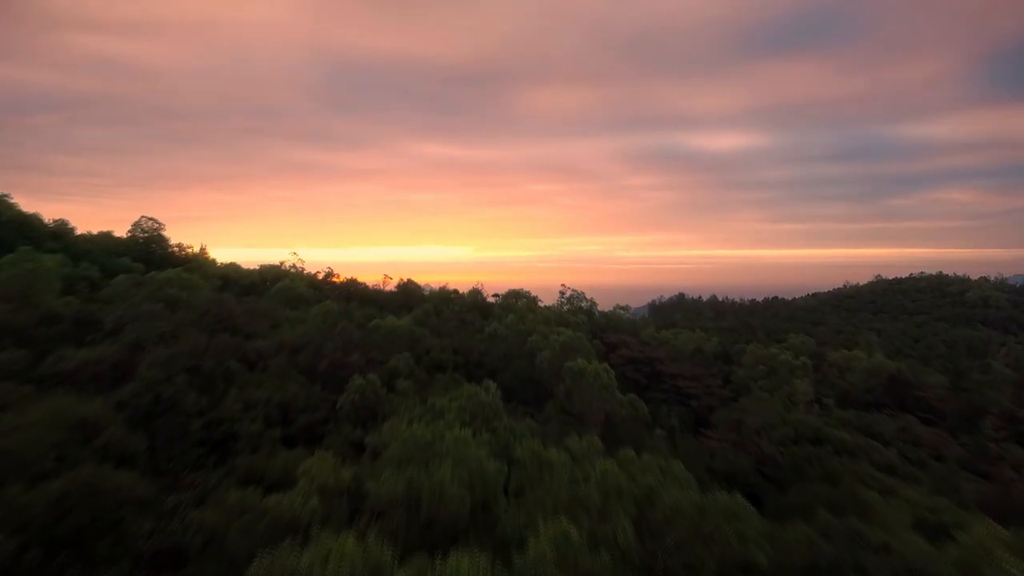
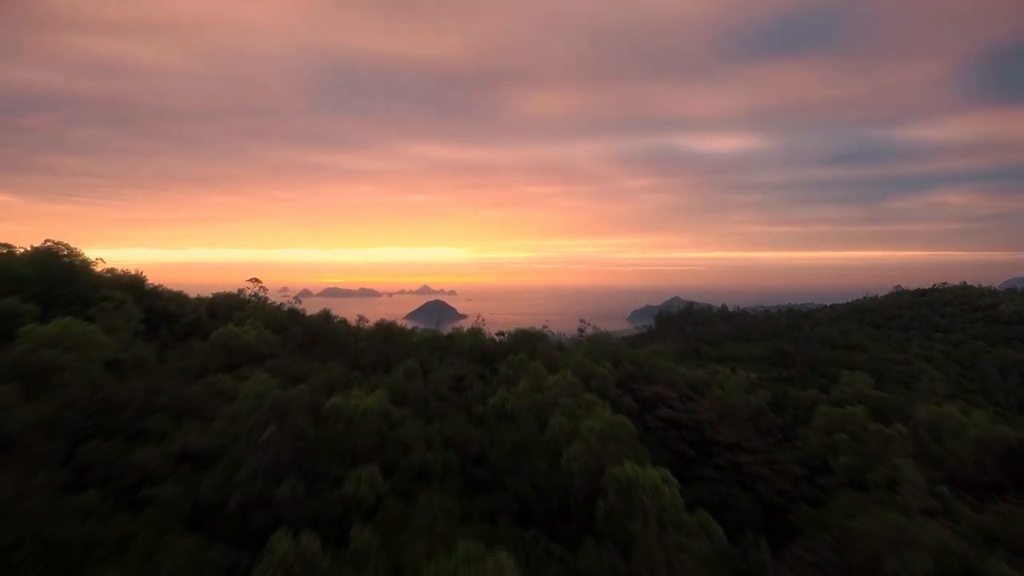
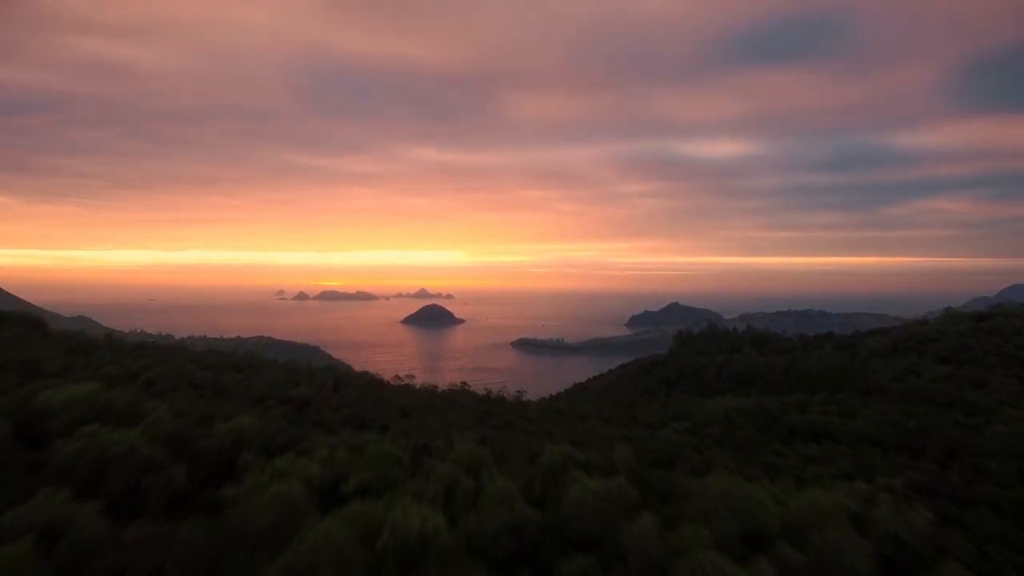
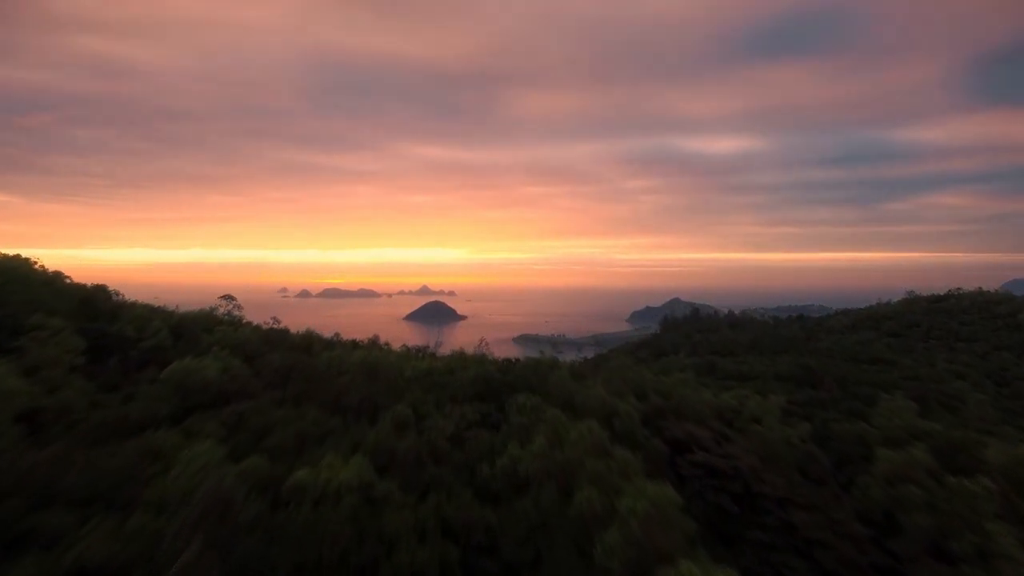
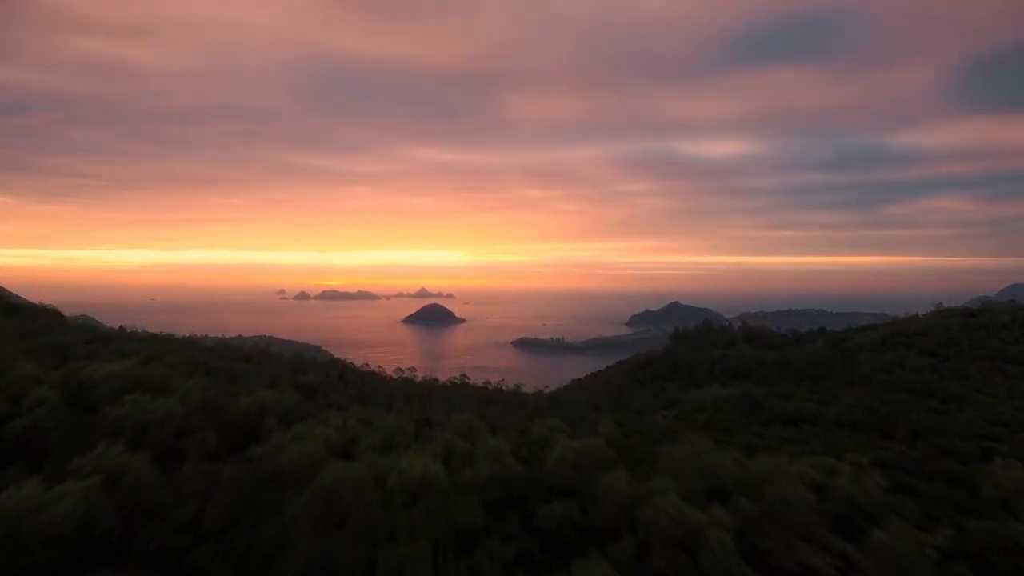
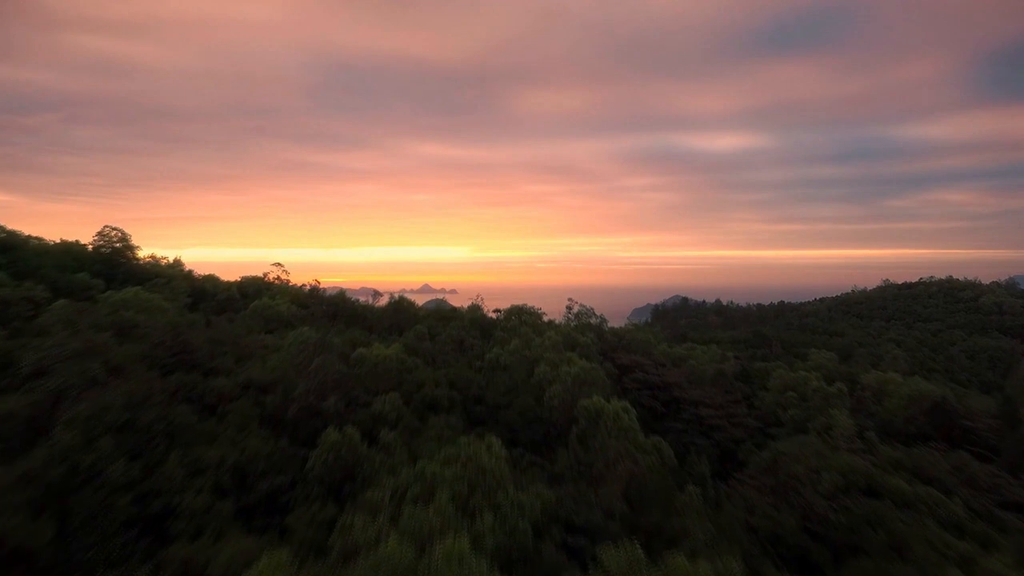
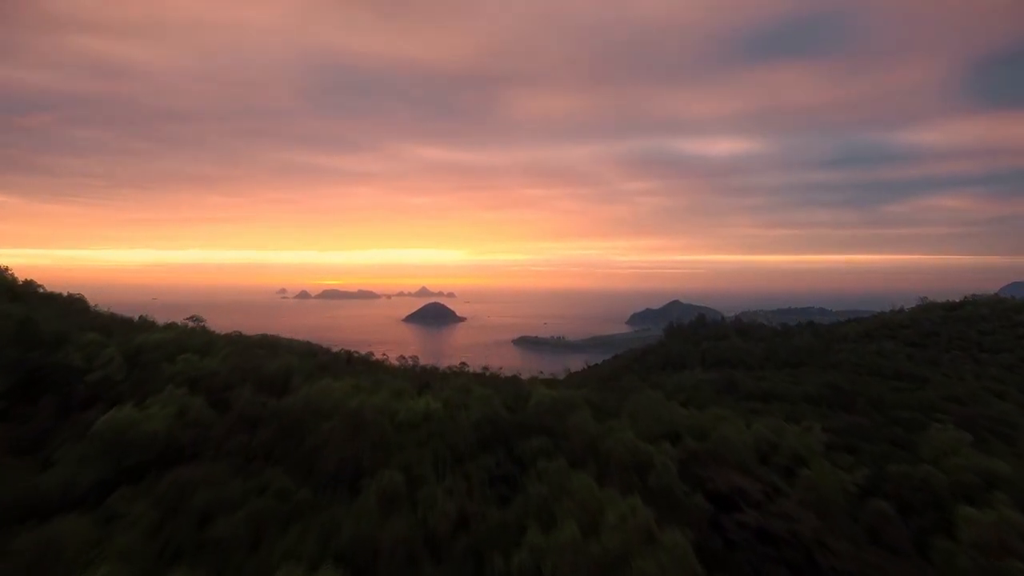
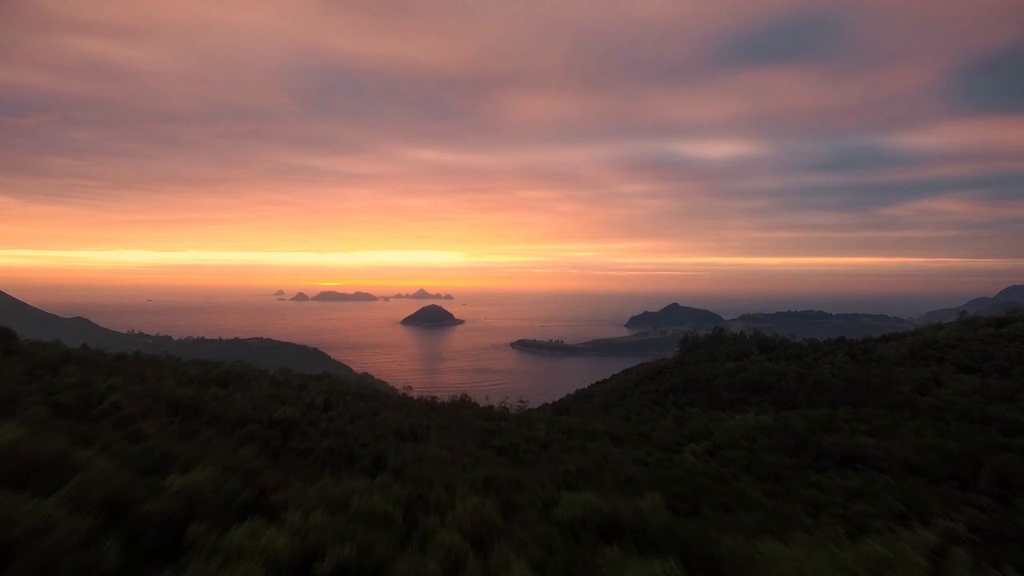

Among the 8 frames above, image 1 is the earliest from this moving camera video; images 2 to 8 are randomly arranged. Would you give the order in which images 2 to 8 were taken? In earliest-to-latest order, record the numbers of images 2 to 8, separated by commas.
6, 2, 4, 7, 5, 3, 8
